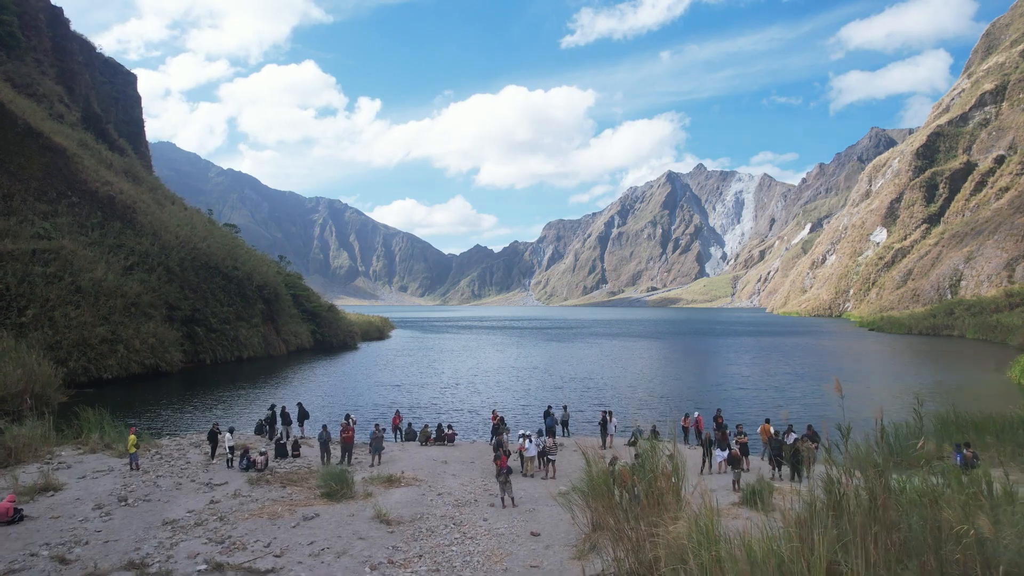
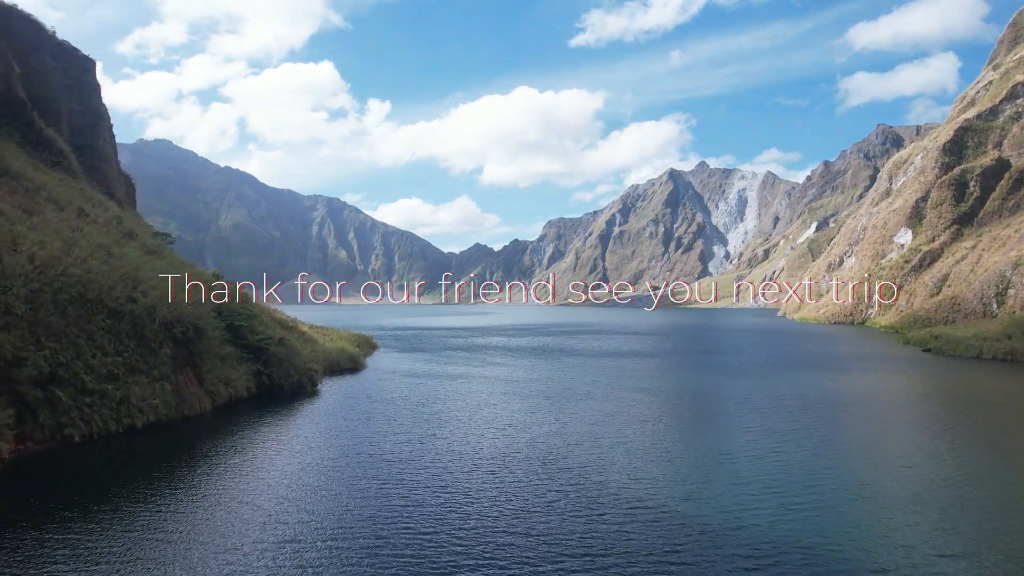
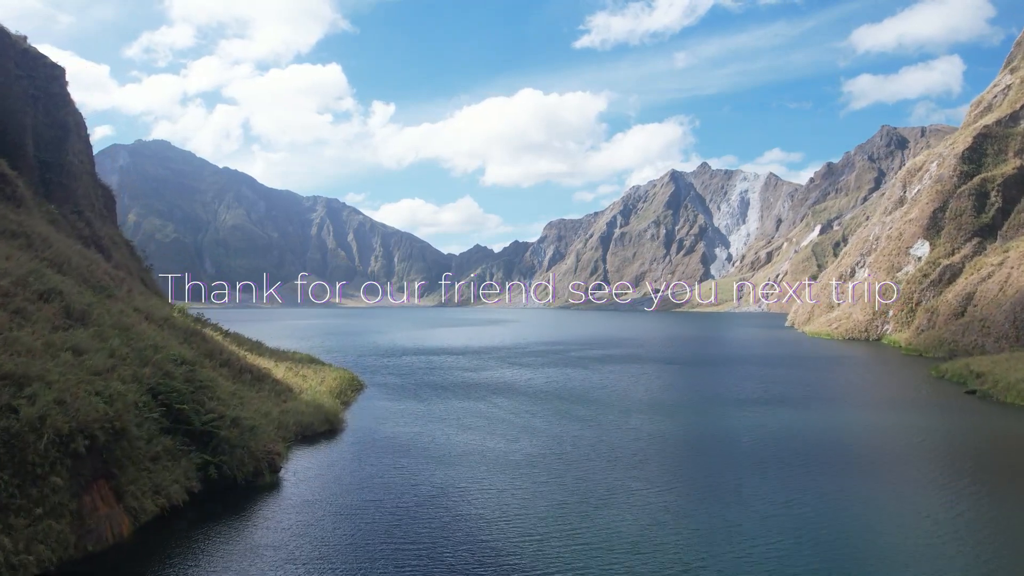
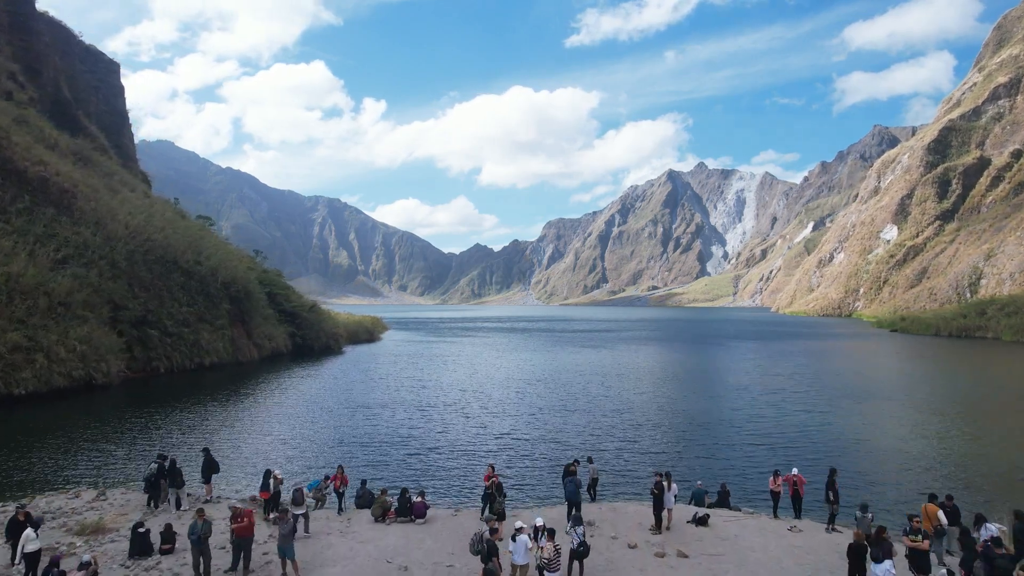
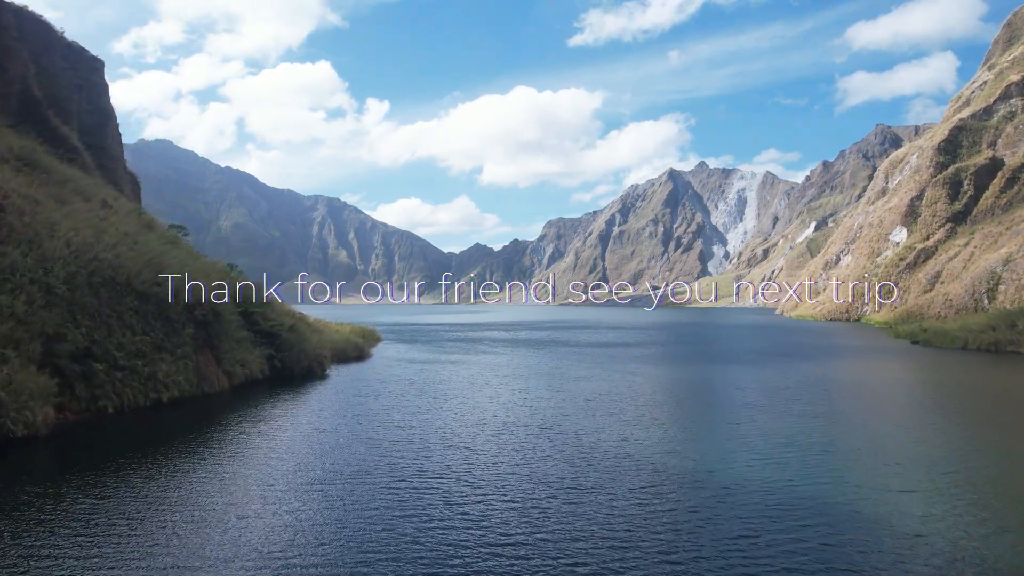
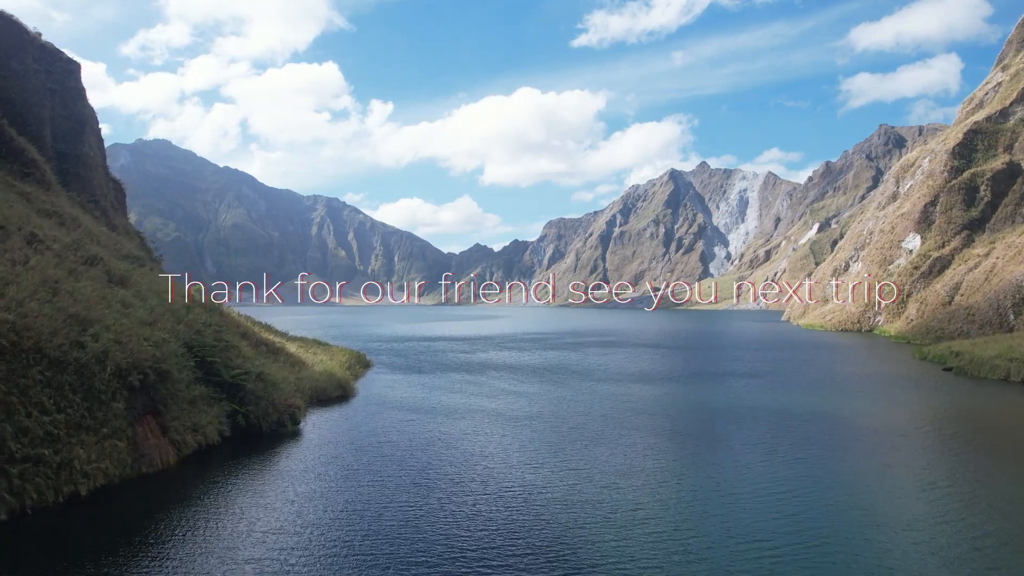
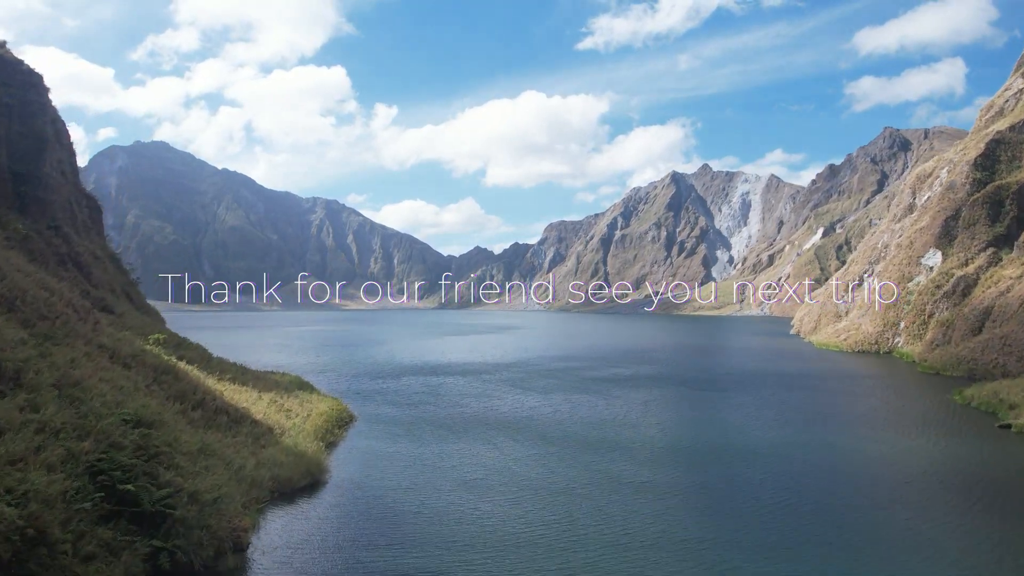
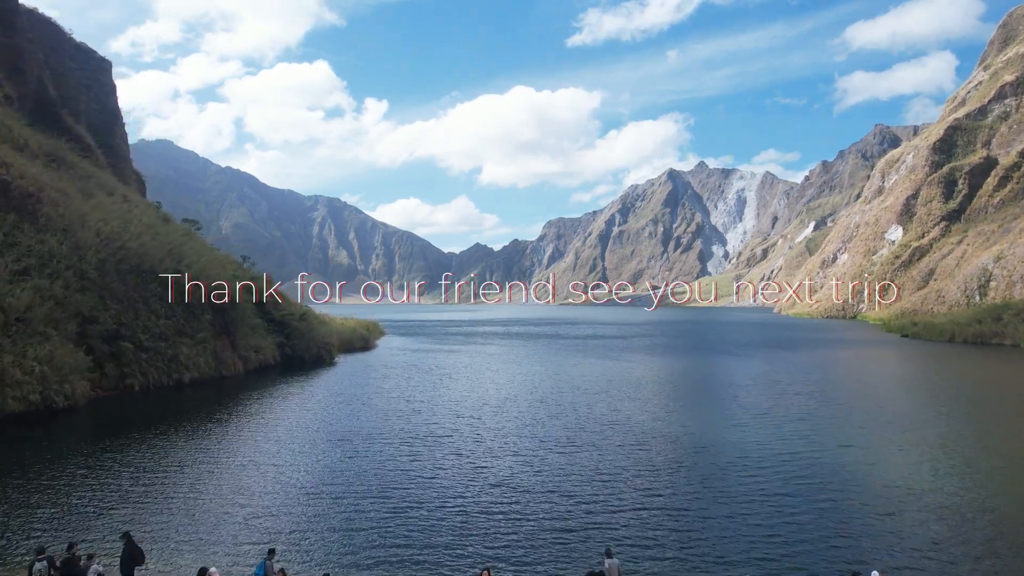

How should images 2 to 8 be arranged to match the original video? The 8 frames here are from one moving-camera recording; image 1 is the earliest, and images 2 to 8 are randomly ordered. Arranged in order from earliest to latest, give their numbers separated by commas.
4, 8, 5, 2, 6, 3, 7
